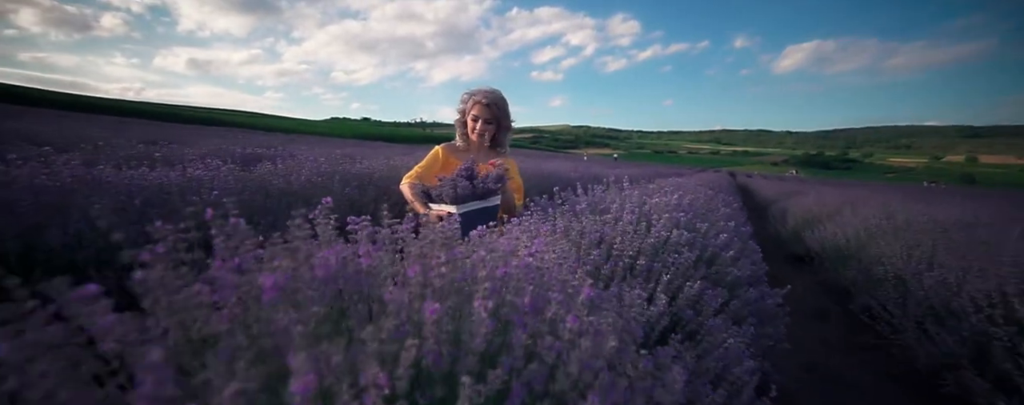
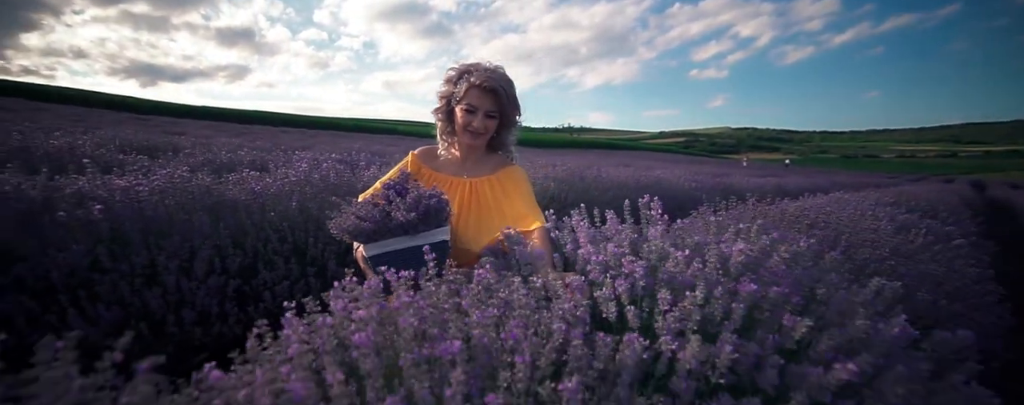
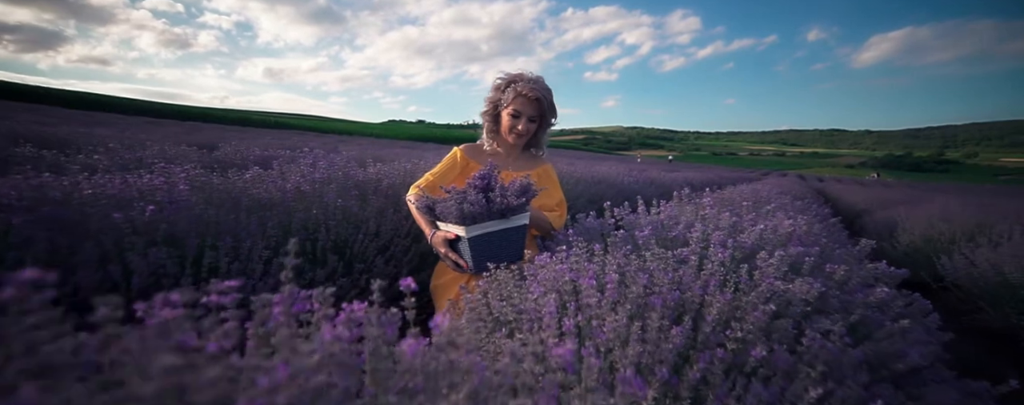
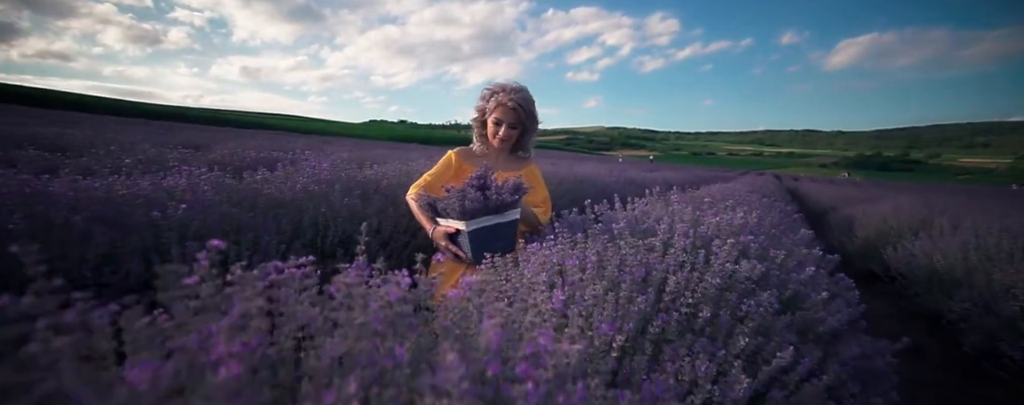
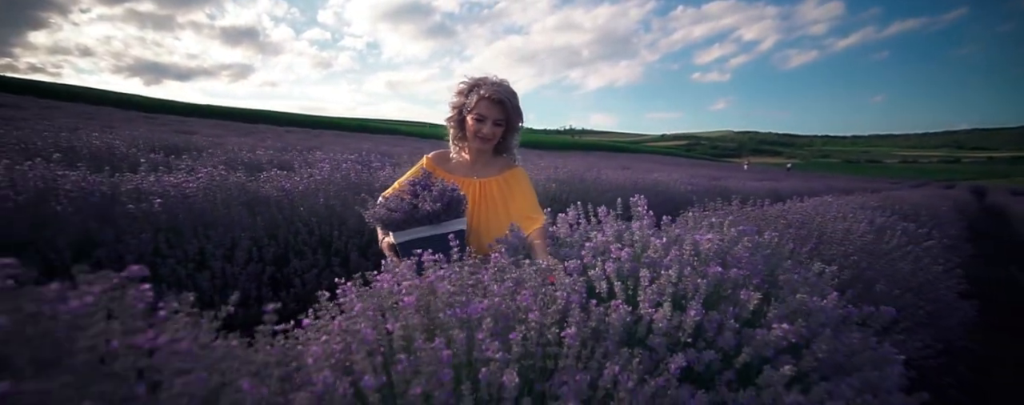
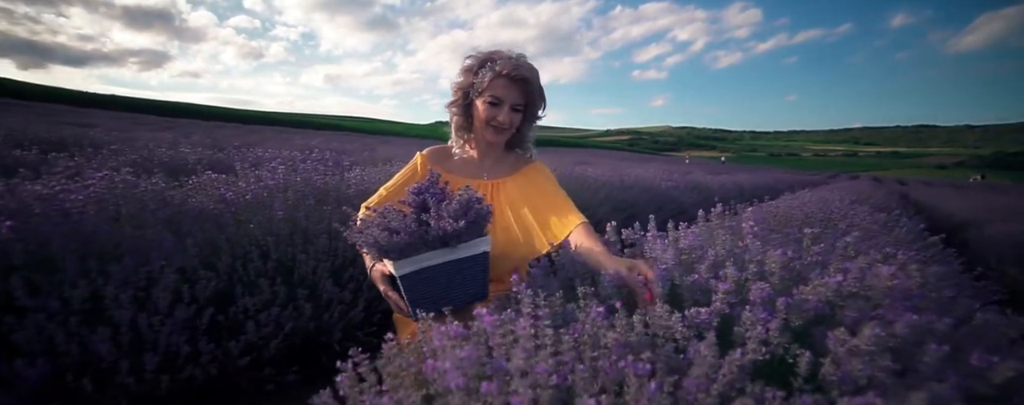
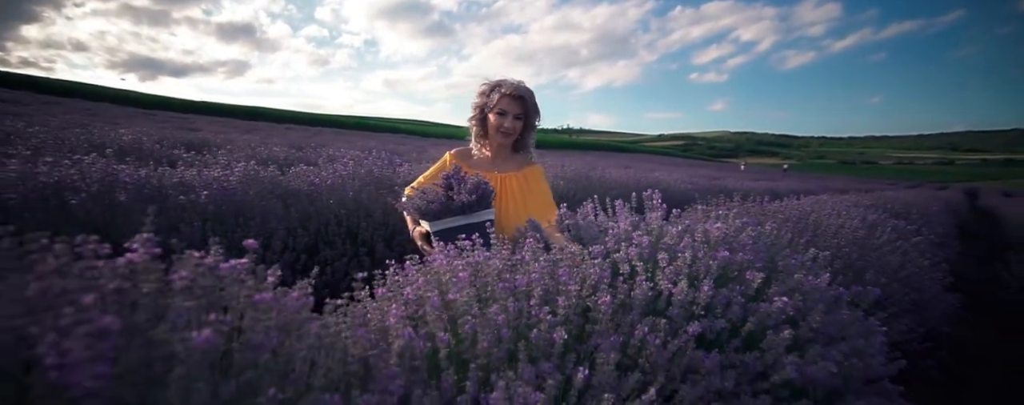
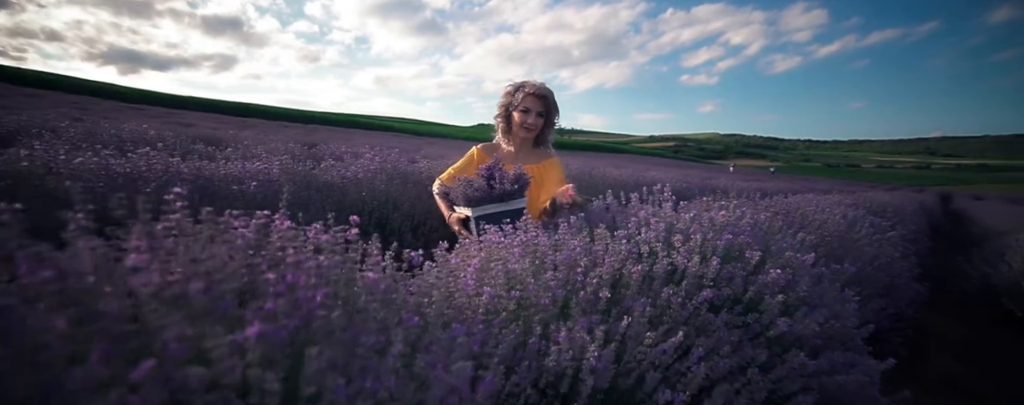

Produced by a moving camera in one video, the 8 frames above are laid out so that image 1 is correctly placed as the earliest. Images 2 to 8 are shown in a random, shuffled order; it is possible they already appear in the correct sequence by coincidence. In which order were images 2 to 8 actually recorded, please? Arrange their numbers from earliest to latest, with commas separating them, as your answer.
4, 3, 6, 2, 5, 7, 8
